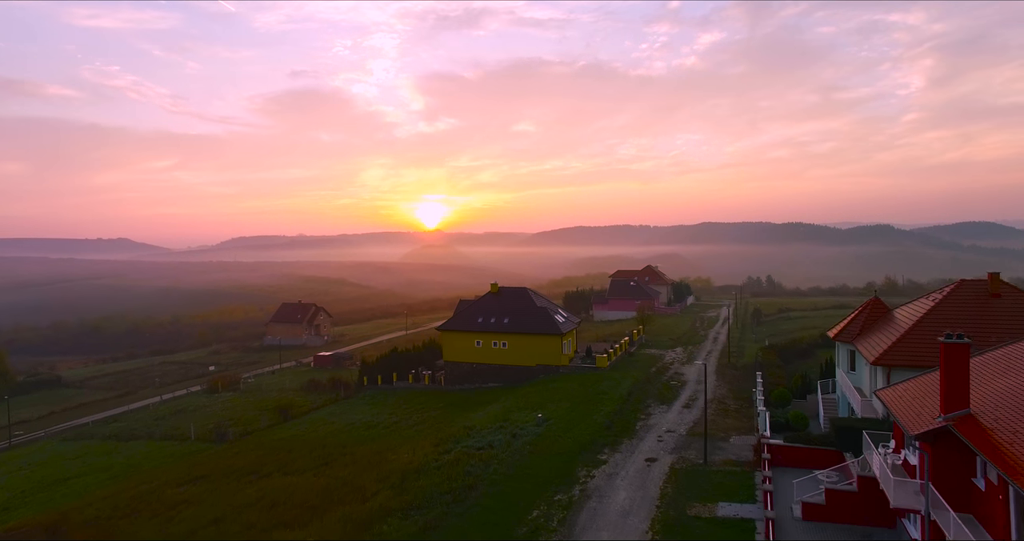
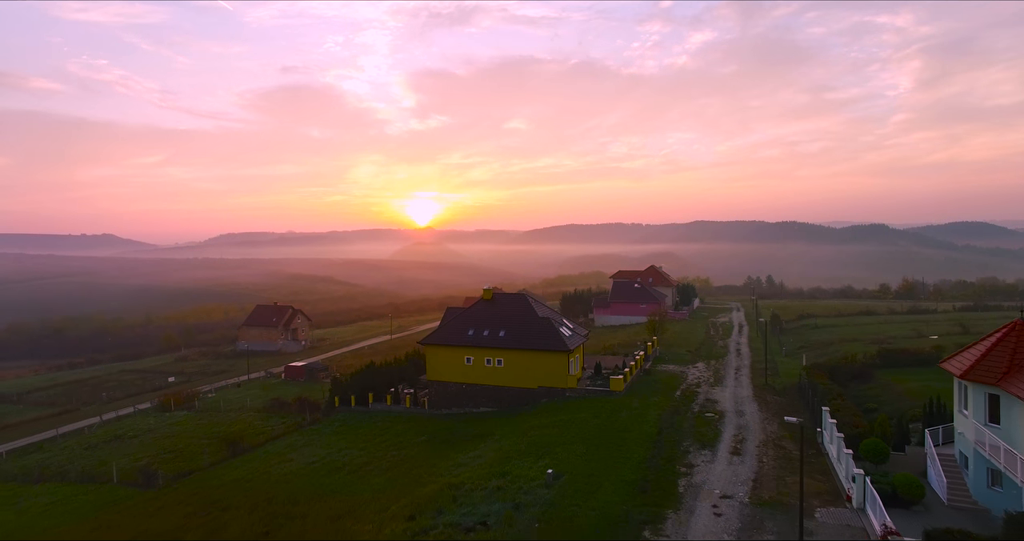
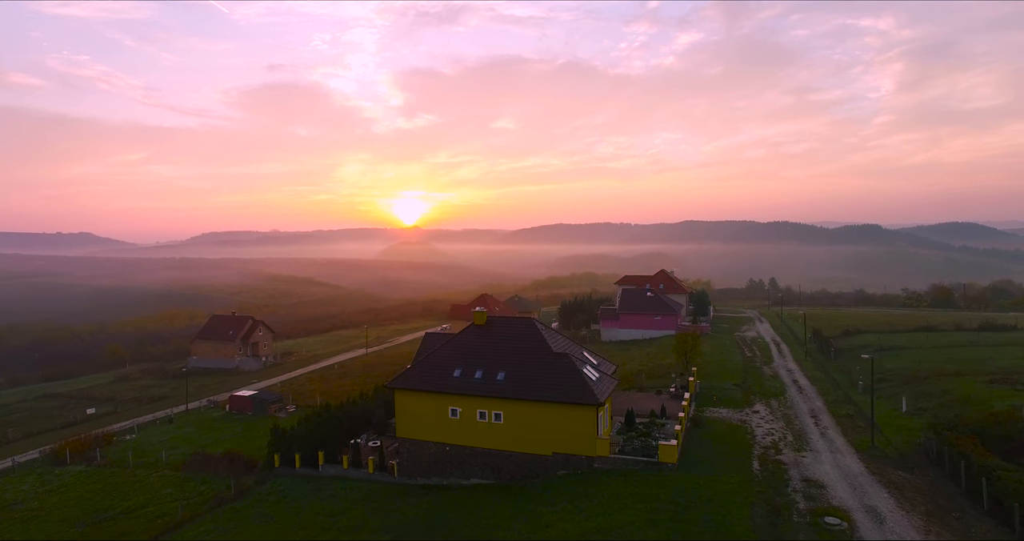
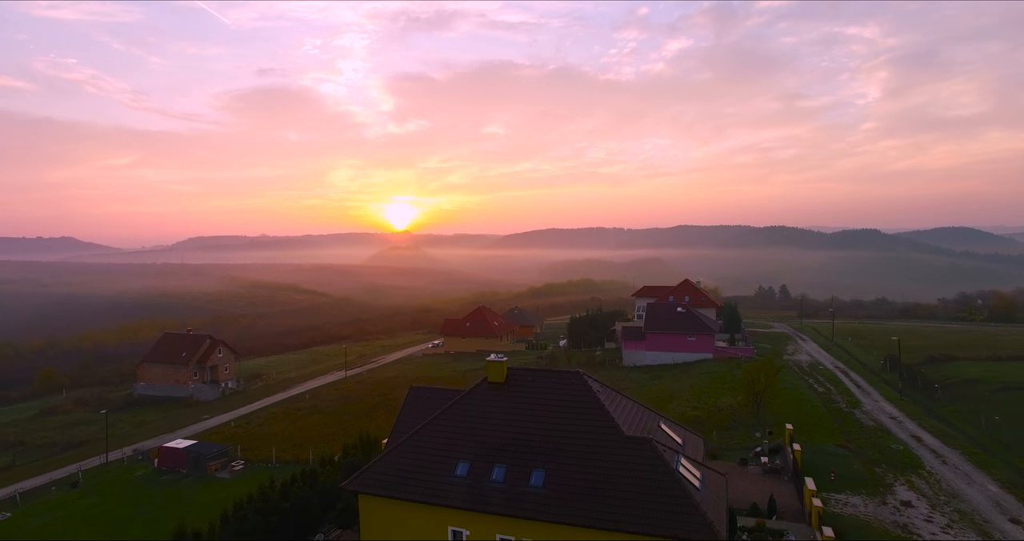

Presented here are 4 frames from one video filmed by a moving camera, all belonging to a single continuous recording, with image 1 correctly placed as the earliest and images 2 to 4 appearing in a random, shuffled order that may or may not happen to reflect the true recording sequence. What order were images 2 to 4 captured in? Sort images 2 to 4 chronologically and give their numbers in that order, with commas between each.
2, 3, 4
